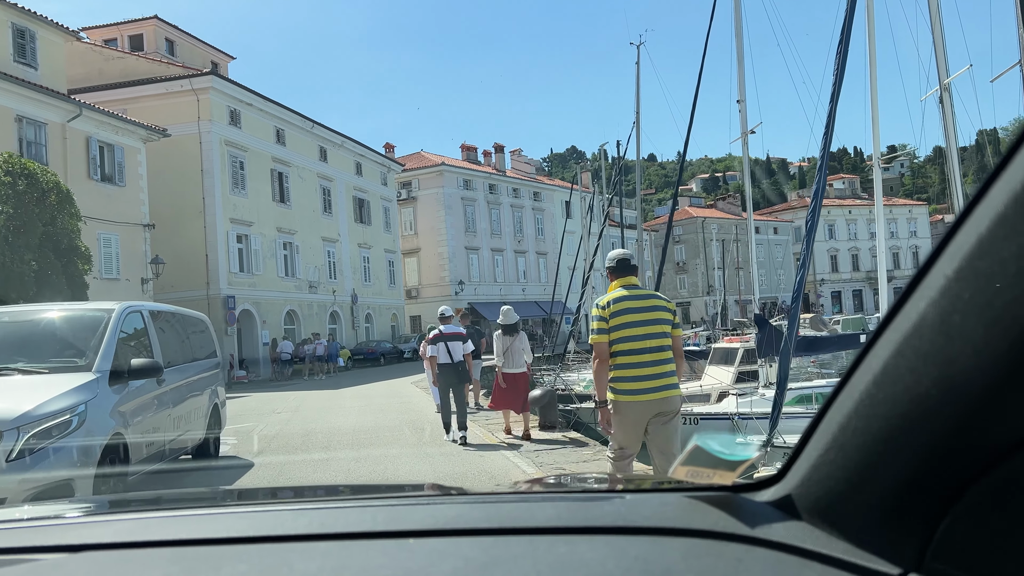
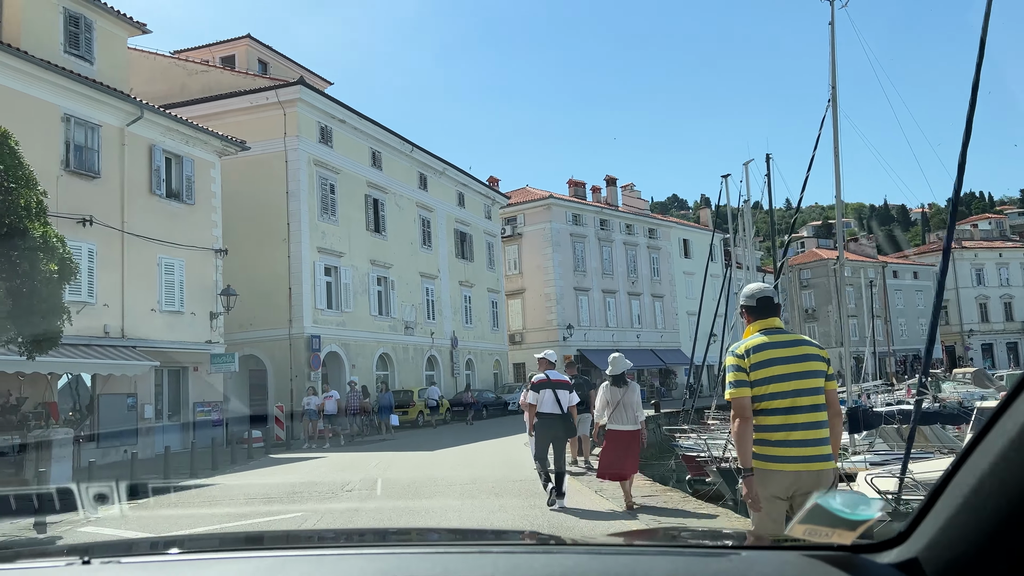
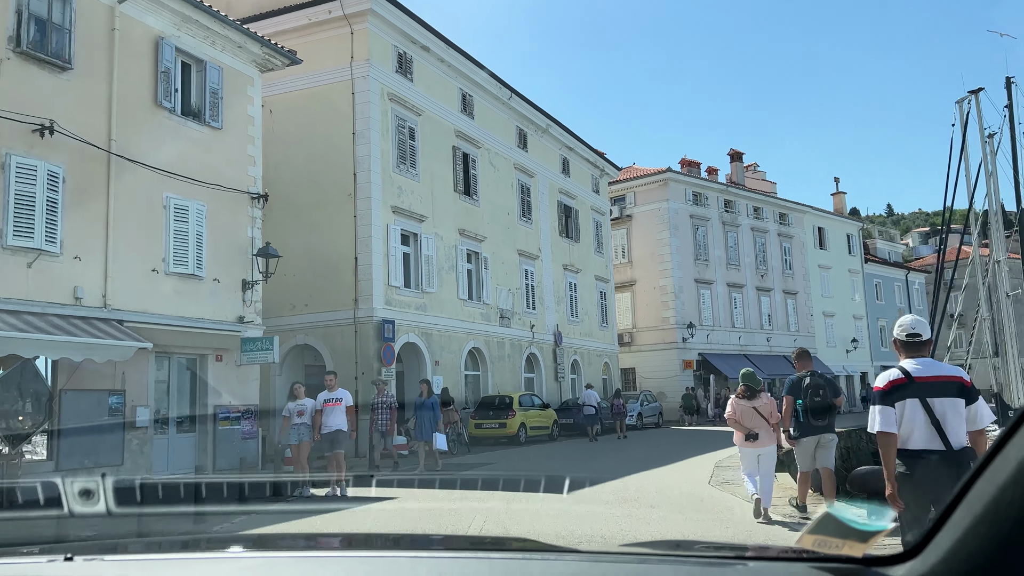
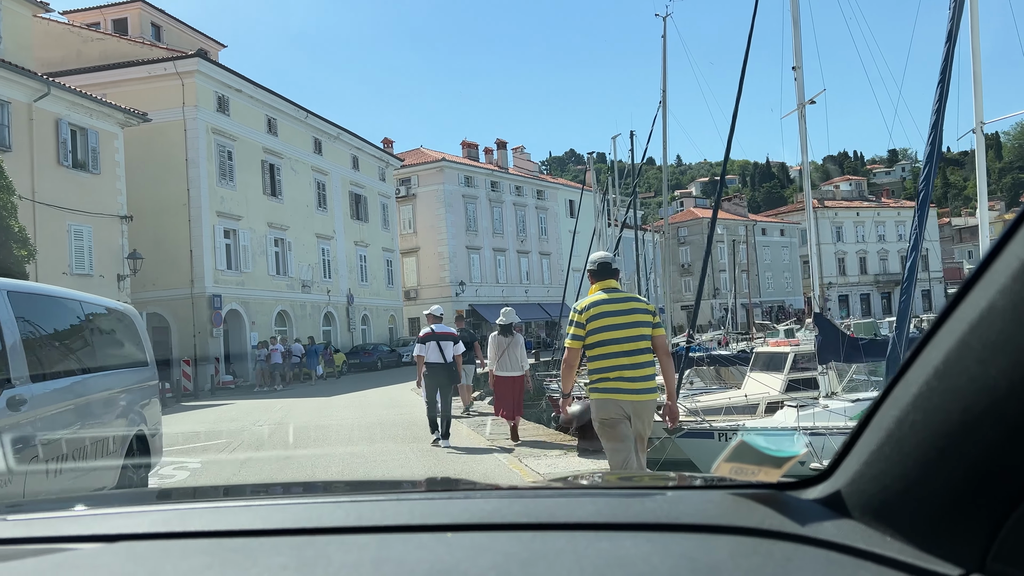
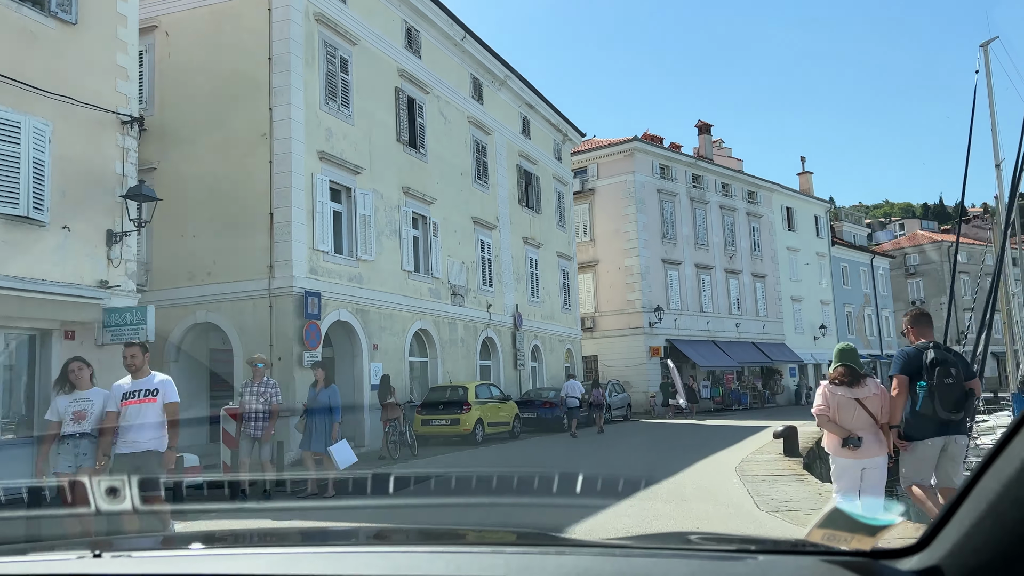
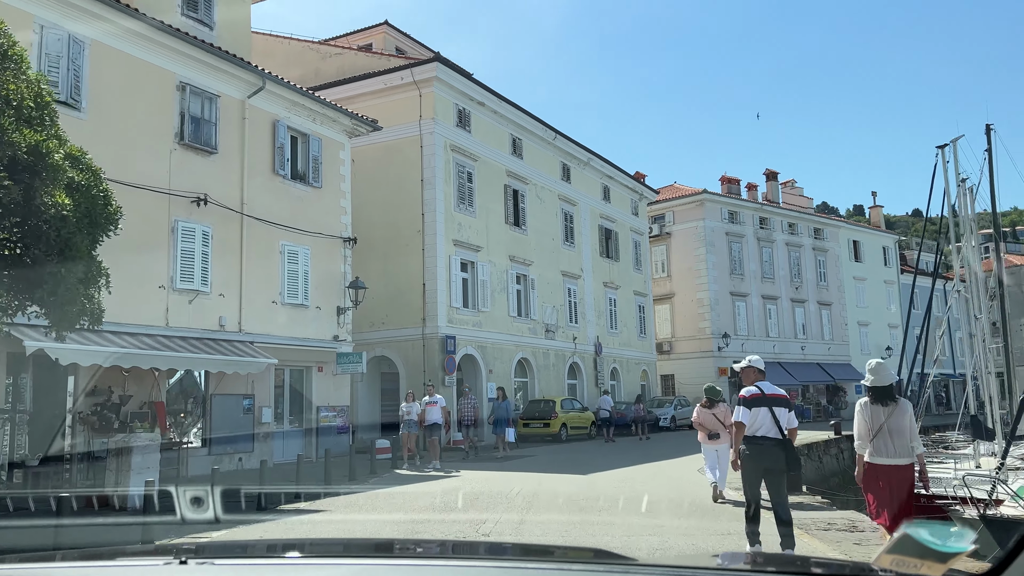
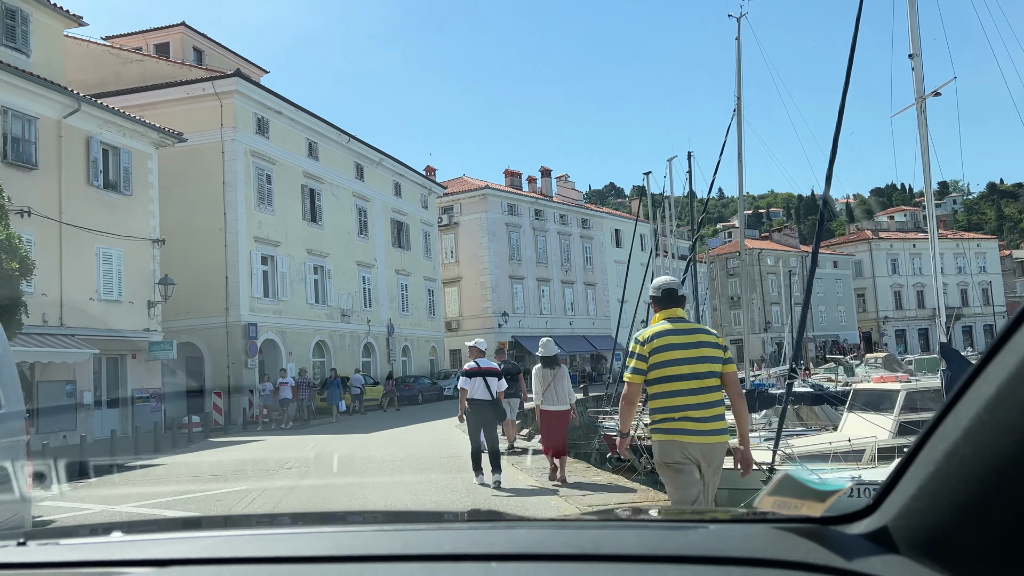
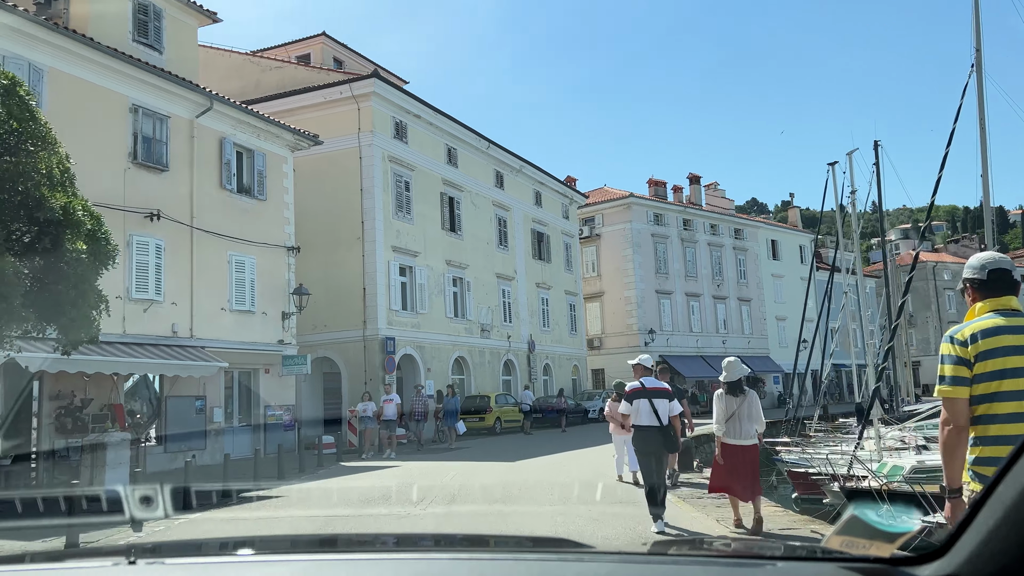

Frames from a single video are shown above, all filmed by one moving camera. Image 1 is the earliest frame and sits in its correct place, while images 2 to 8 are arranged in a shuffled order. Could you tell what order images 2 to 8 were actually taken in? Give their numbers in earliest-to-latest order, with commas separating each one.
4, 7, 2, 8, 6, 3, 5
